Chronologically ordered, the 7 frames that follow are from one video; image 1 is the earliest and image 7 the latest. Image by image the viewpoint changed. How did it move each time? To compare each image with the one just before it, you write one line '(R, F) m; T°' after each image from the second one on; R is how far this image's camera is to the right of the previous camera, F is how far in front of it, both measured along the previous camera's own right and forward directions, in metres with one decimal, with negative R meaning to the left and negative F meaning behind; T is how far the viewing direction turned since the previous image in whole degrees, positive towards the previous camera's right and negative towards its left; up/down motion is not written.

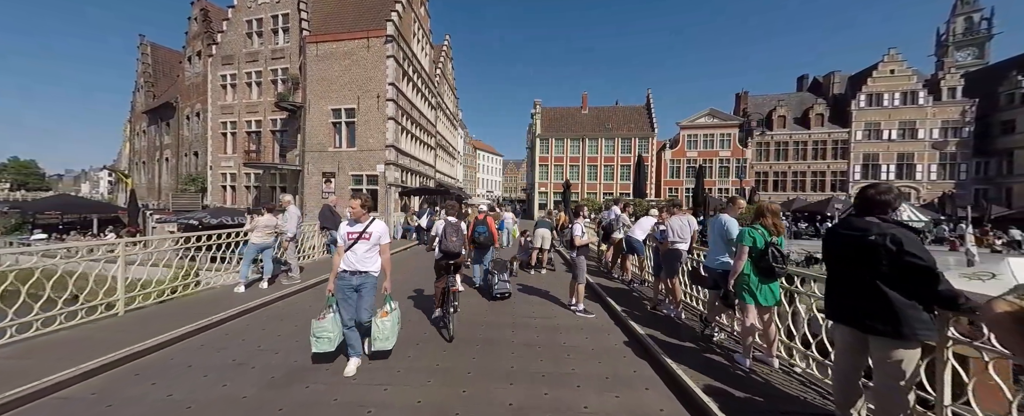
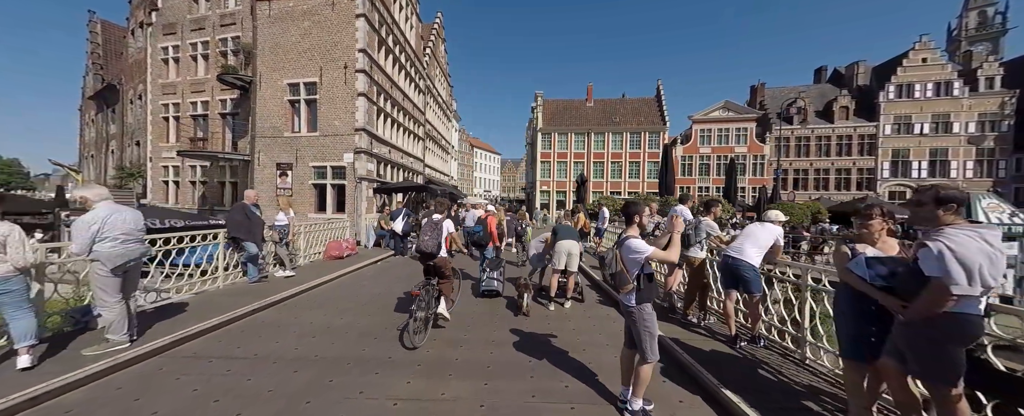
(-0.2, +3.3) m; 0°
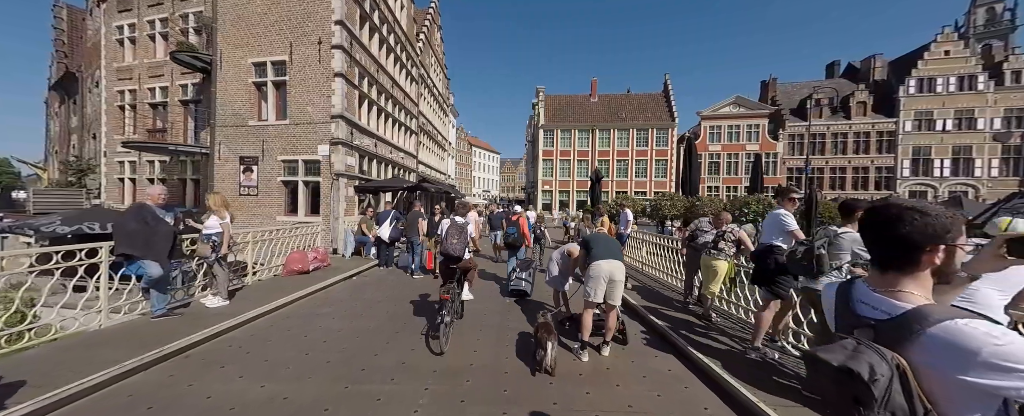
(-0.2, +1.9) m; 0°
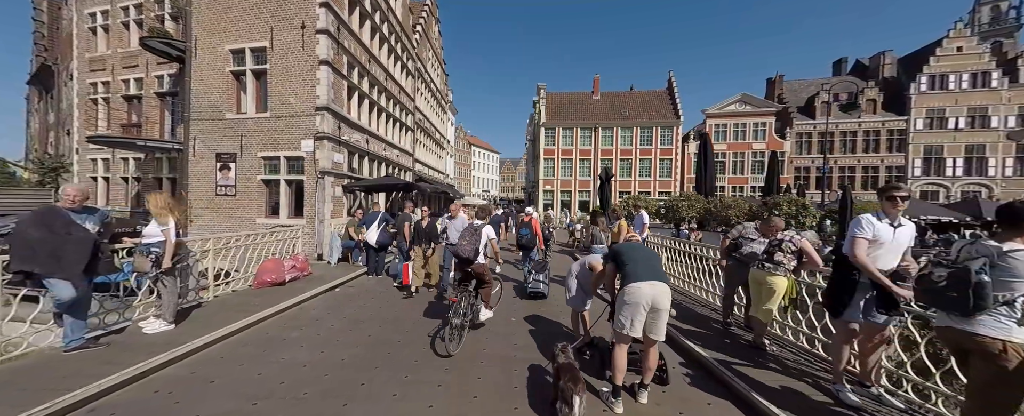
(-0.1, +1.0) m; 0°
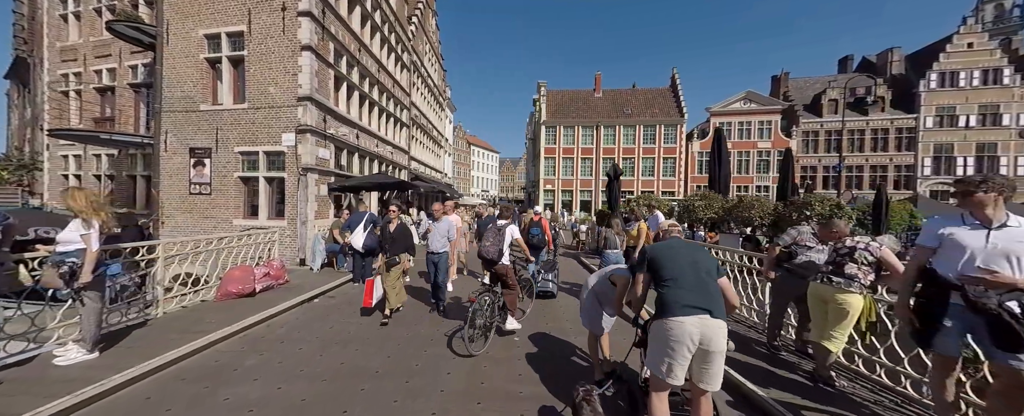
(-0.1, +0.9) m; 0°
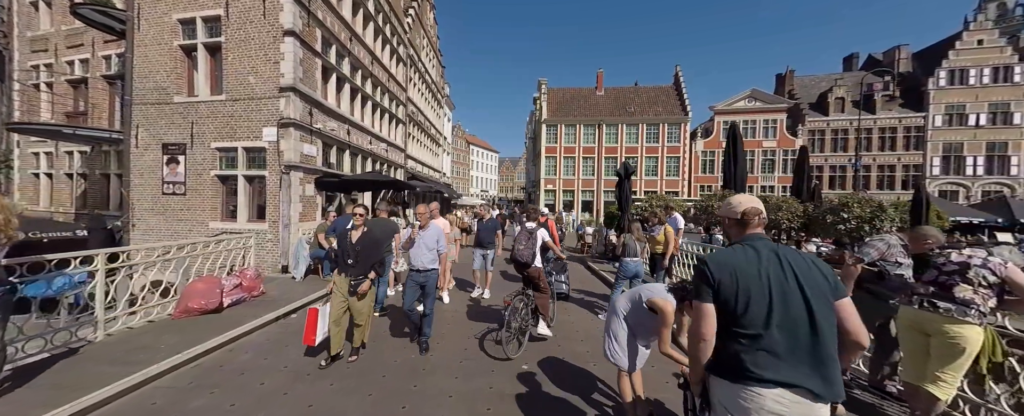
(-0.1, +0.8) m; 0°
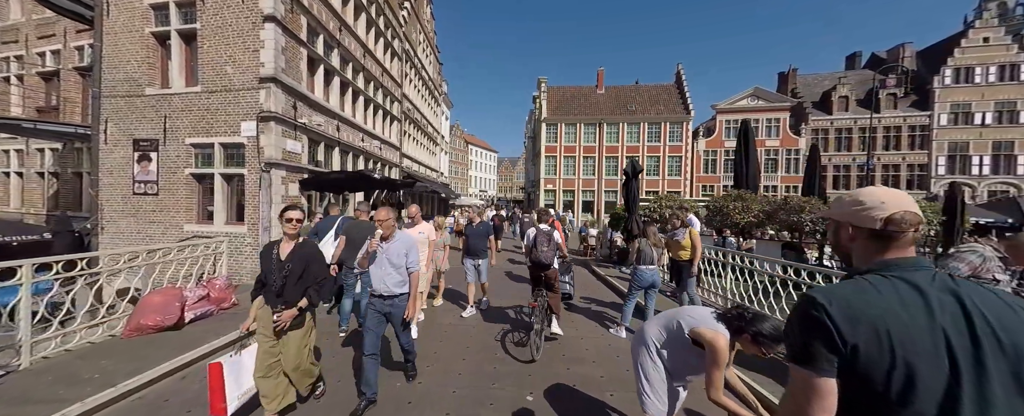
(0.0, +0.6) m; 0°
